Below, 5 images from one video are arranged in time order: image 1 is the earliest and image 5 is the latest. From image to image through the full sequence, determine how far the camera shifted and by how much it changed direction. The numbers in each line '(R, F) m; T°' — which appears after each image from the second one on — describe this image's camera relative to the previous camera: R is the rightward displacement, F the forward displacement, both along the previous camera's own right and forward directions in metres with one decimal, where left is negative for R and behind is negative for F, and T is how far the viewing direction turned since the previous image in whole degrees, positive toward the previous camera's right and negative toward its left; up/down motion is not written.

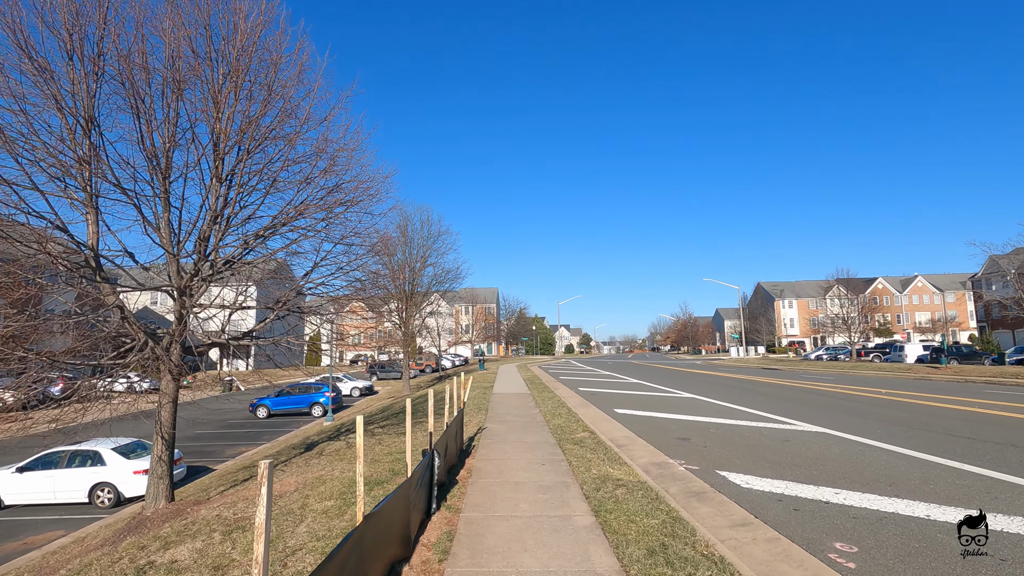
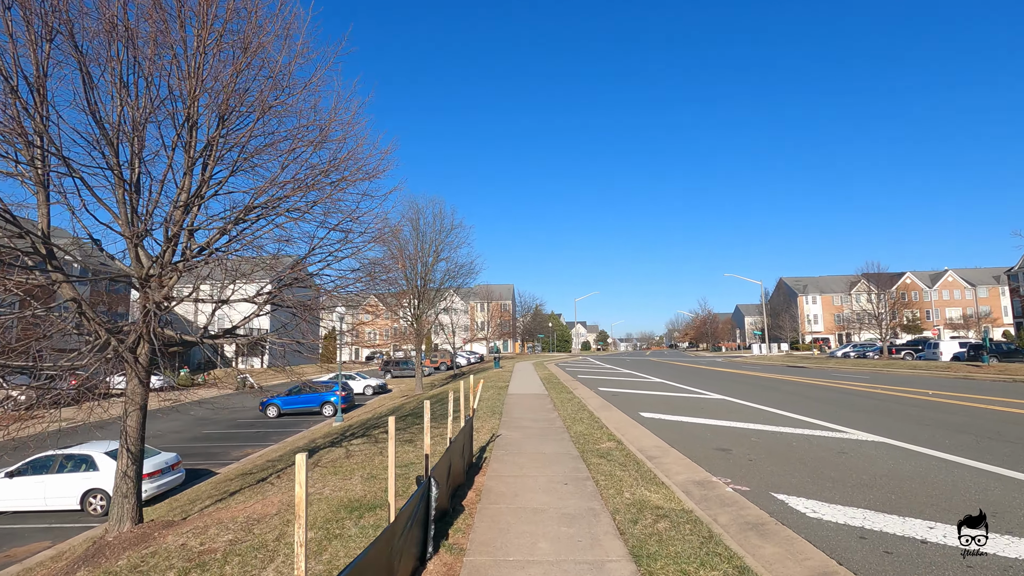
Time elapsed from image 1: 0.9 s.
(0.0, +1.1) m; -2°
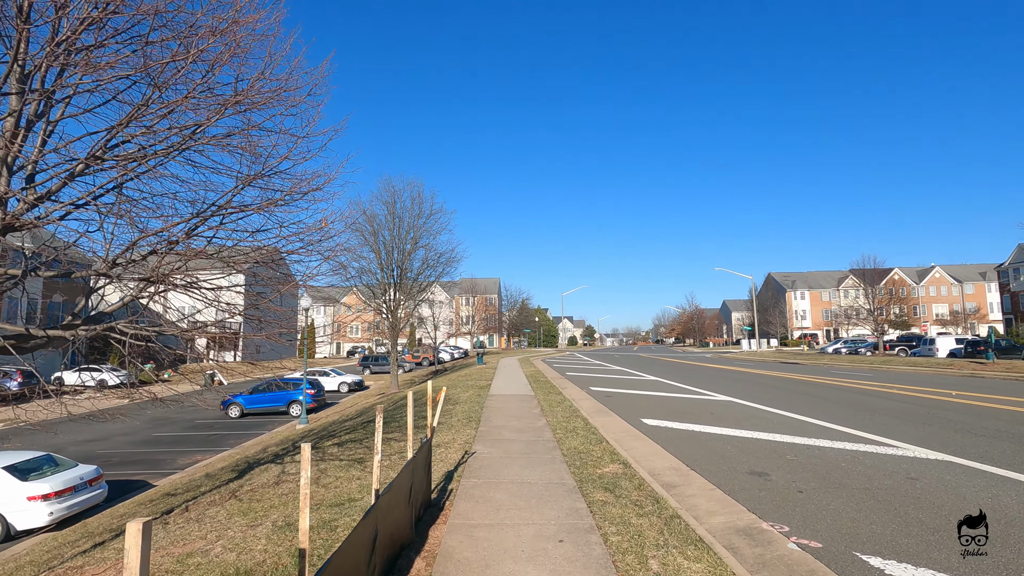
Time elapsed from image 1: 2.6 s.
(+0.1, +2.0) m; +1°
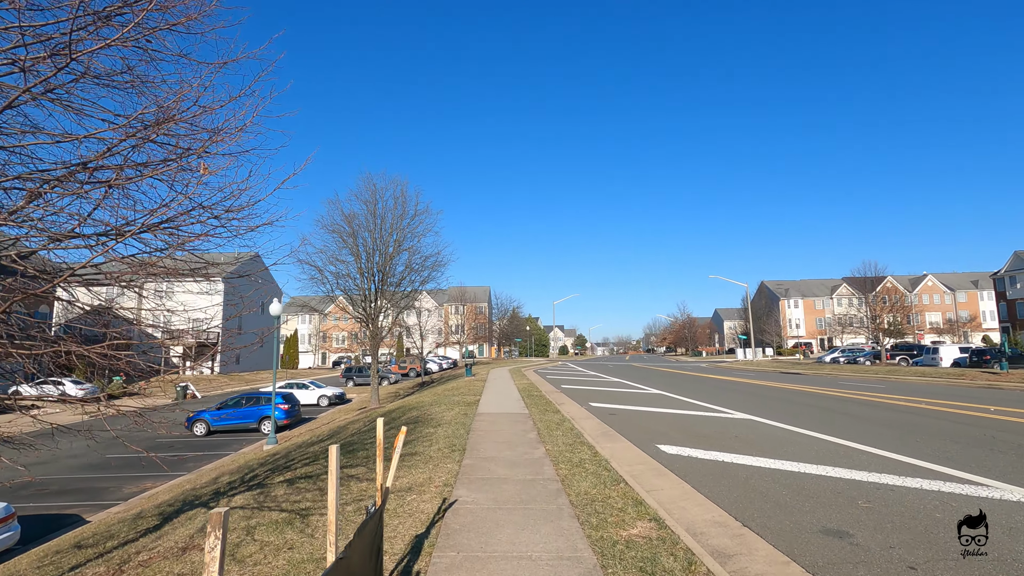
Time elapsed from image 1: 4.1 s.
(0.0, +1.8) m; +1°
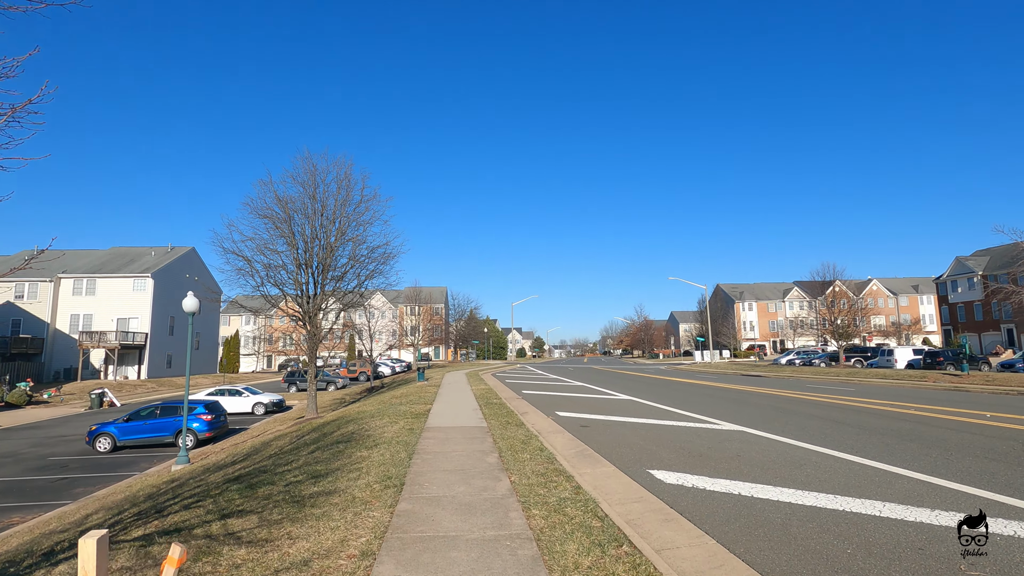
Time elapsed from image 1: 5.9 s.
(0.0, +2.1) m; +5°
